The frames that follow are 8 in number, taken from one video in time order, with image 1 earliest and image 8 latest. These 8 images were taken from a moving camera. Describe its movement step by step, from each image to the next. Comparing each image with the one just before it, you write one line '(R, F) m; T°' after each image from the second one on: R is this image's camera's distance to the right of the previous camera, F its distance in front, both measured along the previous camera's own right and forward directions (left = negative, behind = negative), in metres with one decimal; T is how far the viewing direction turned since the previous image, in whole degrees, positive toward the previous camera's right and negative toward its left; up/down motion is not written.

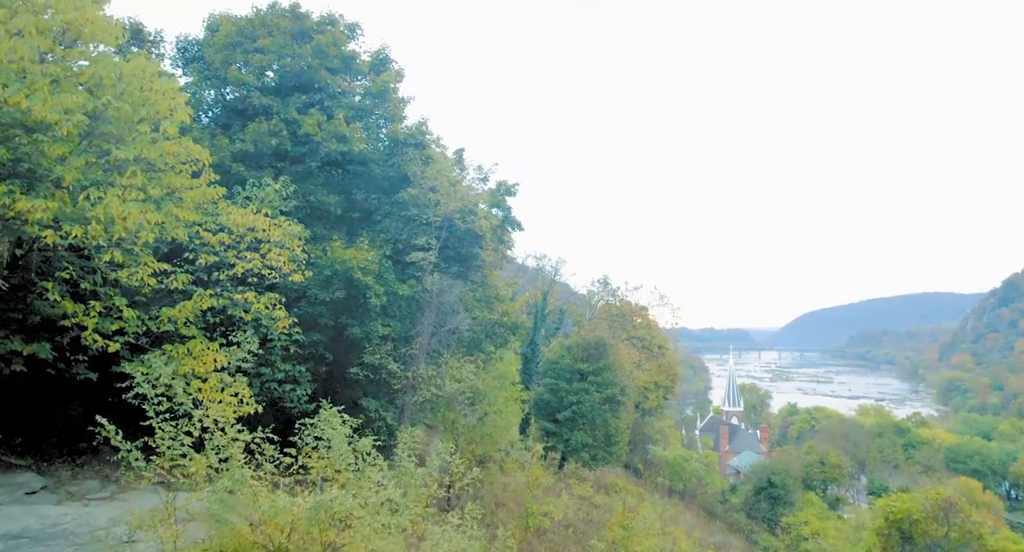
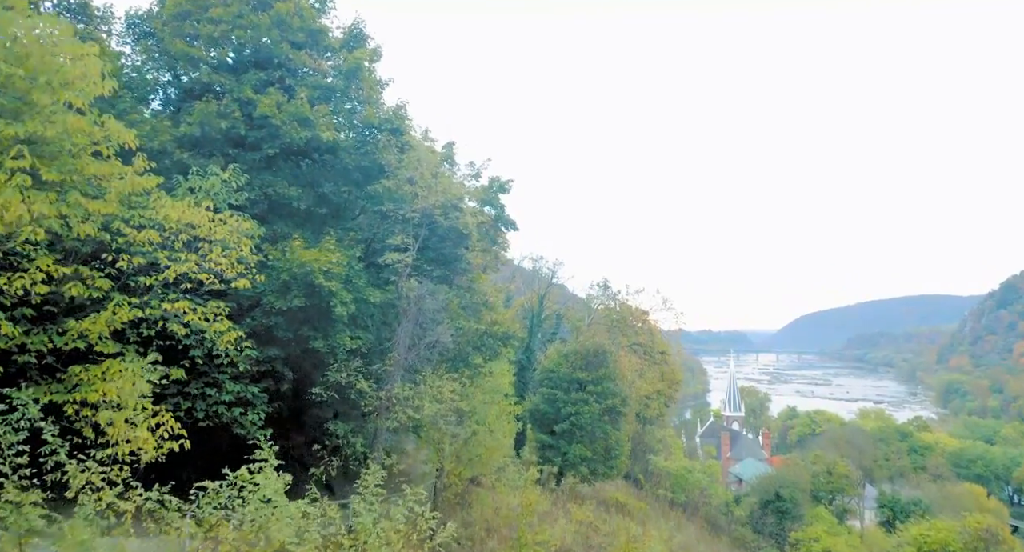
(+0.2, +2.3) m; 0°
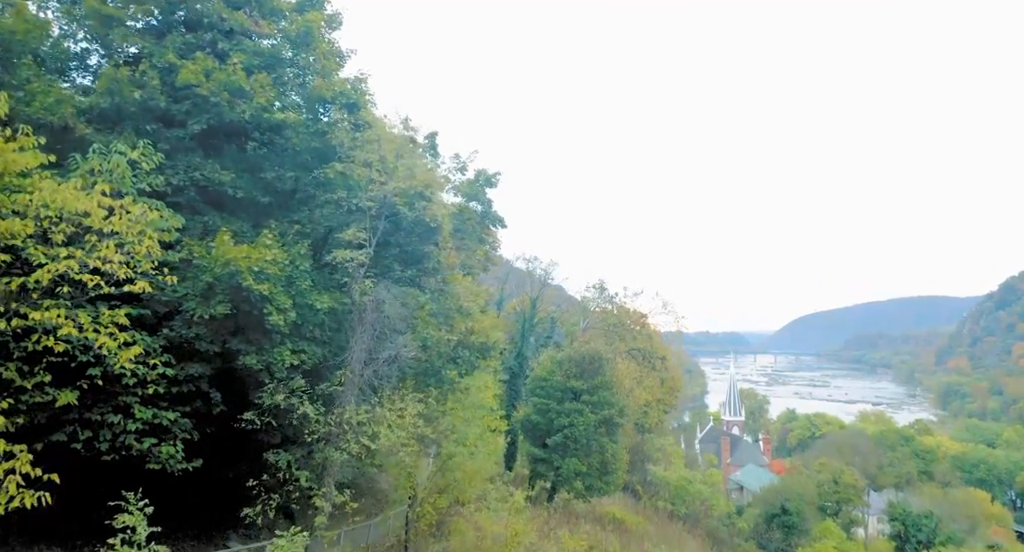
(+0.4, +2.5) m; 0°
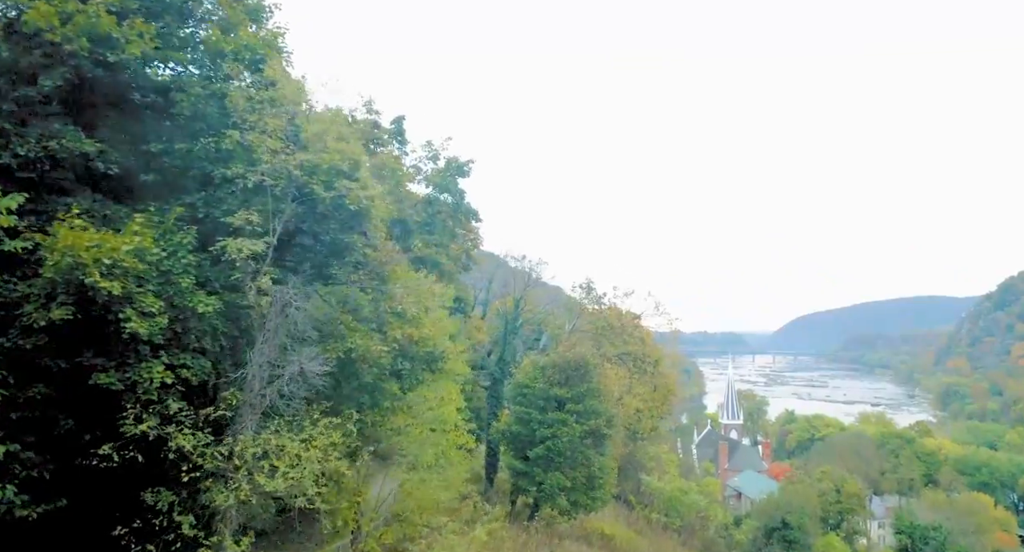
(+0.8, +2.6) m; 0°
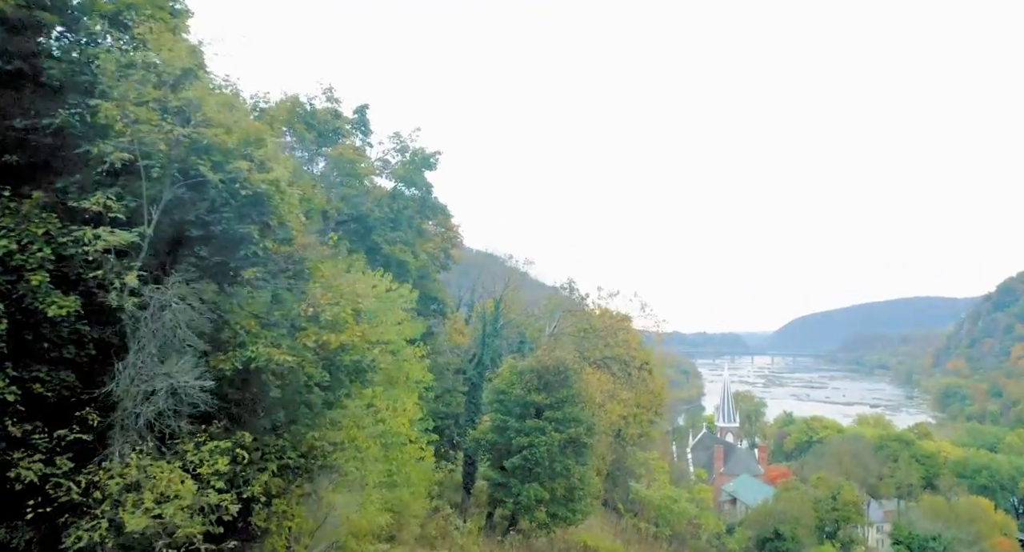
(+0.9, +1.7) m; 0°
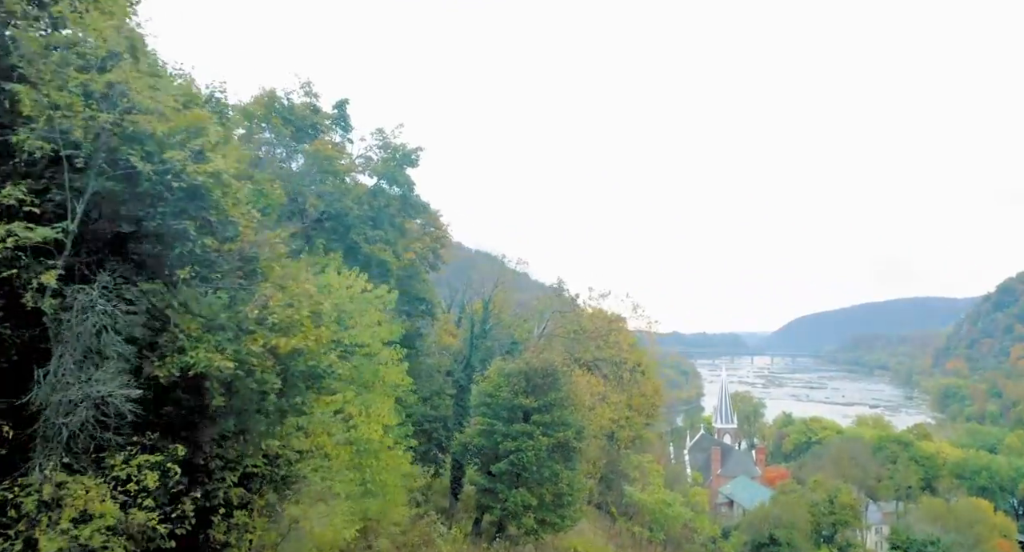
(+0.5, +0.7) m; 0°
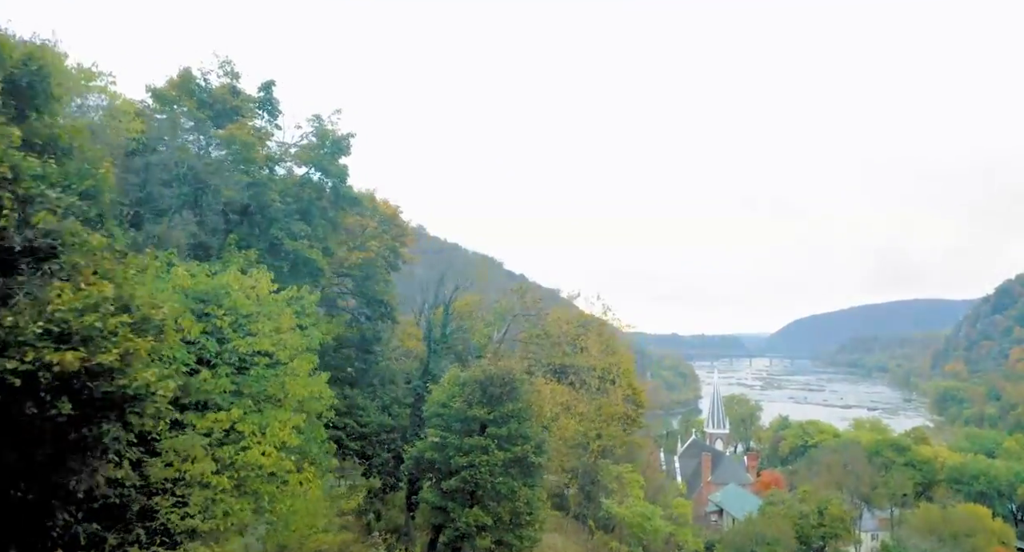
(+1.5, +2.2) m; 0°
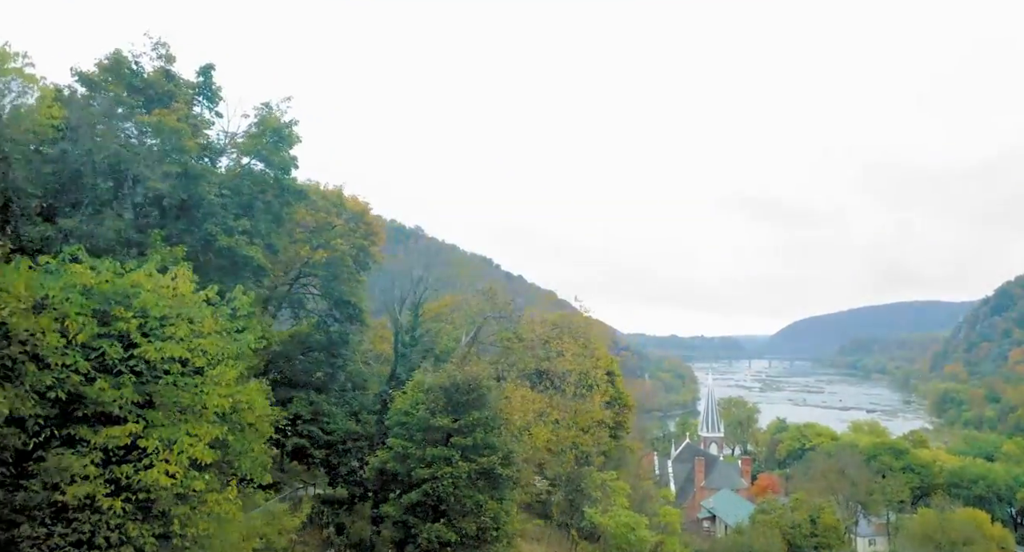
(+1.0, +1.6) m; 0°
